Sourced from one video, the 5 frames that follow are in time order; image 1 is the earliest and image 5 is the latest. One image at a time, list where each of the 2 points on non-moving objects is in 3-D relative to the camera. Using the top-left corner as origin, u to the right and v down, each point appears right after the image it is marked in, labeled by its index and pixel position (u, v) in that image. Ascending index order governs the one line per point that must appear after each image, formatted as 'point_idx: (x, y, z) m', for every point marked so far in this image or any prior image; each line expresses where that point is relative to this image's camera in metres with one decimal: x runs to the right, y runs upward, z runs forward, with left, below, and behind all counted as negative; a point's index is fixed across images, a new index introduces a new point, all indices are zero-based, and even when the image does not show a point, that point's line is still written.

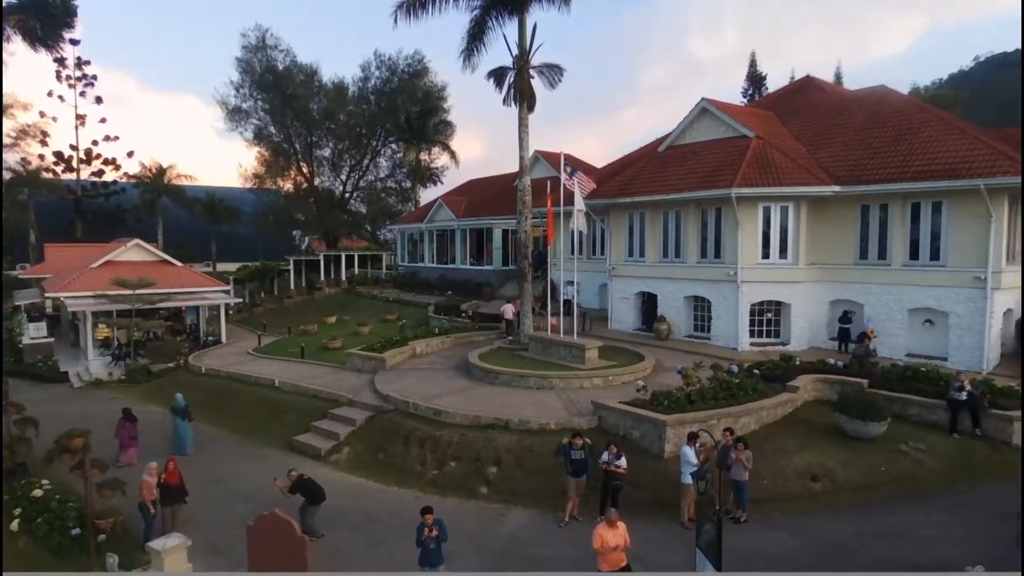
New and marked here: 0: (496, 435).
0: (-0.4, -3.5, +15.0) m
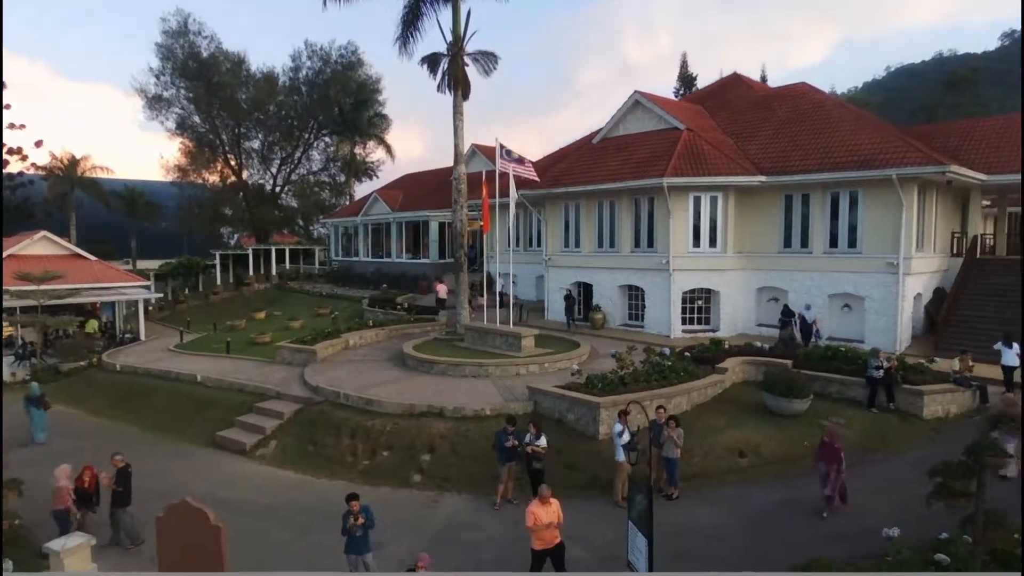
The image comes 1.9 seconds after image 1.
0: (-1.9, -3.2, +14.7) m
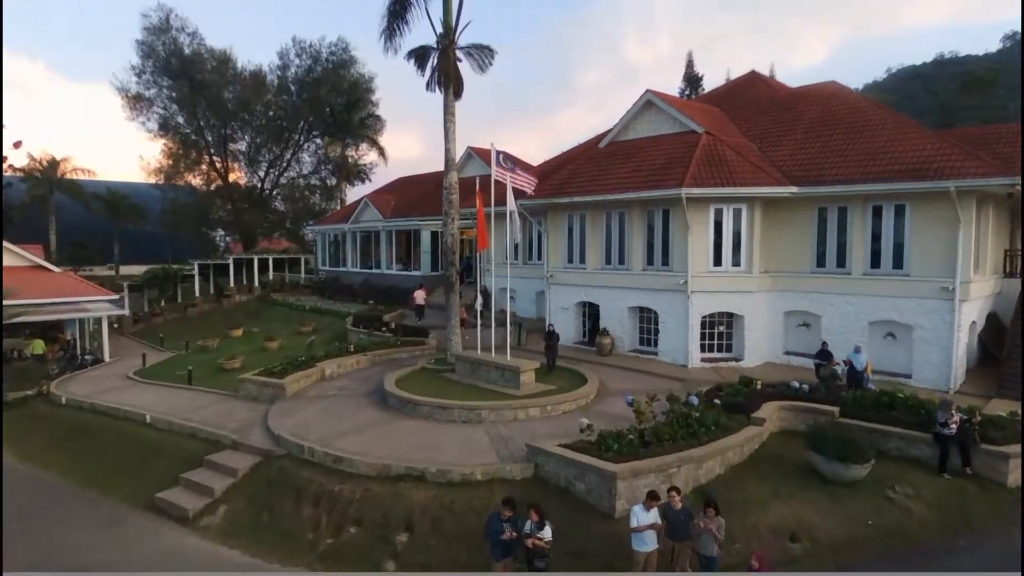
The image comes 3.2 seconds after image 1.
0: (-2.0, -3.9, +12.1) m
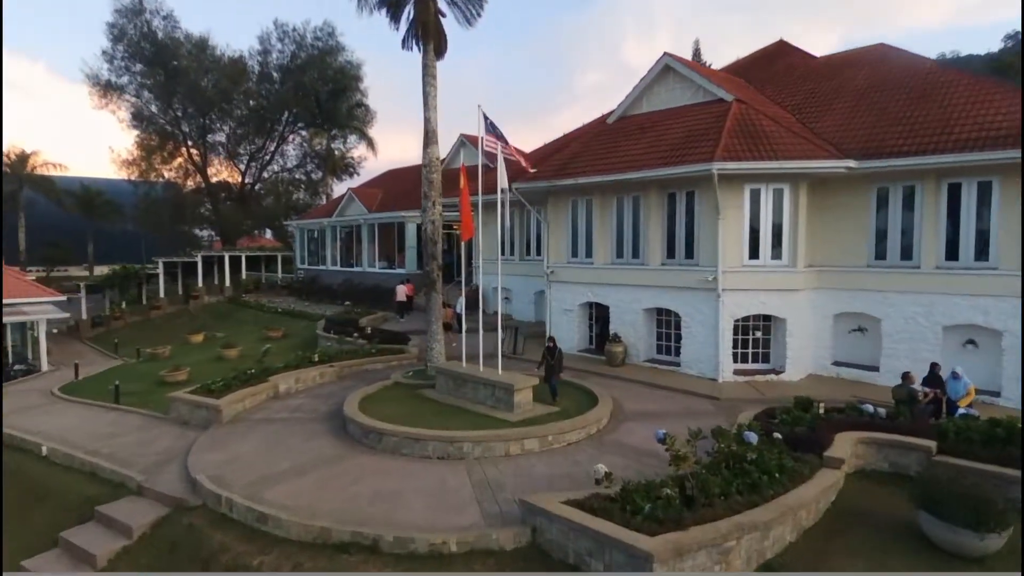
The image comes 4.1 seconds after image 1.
0: (-2.2, -3.8, +8.6) m
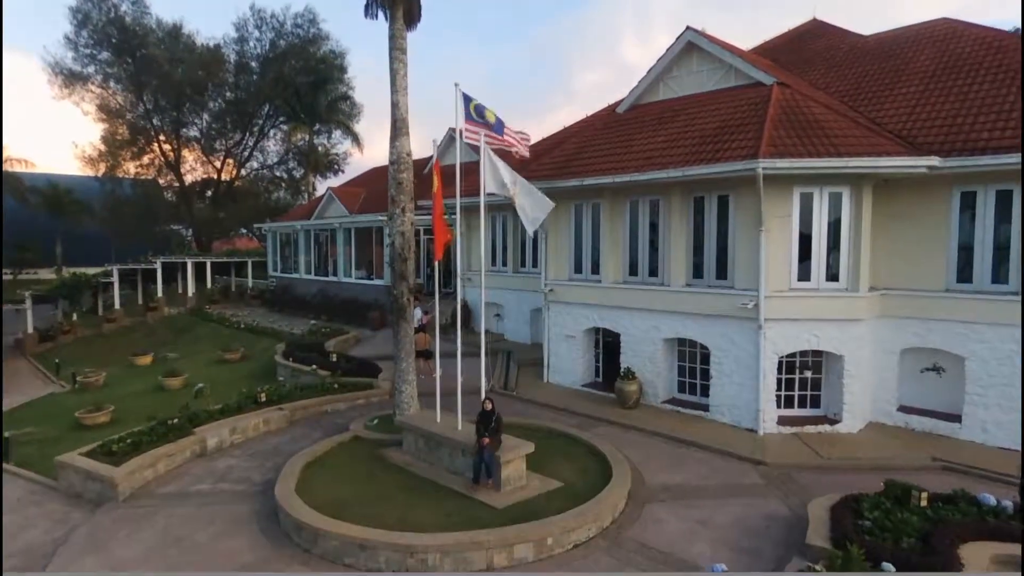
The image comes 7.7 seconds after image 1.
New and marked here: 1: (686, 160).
0: (-2.4, -4.5, +5.2) m
1: (+3.8, +2.9, +13.9) m
